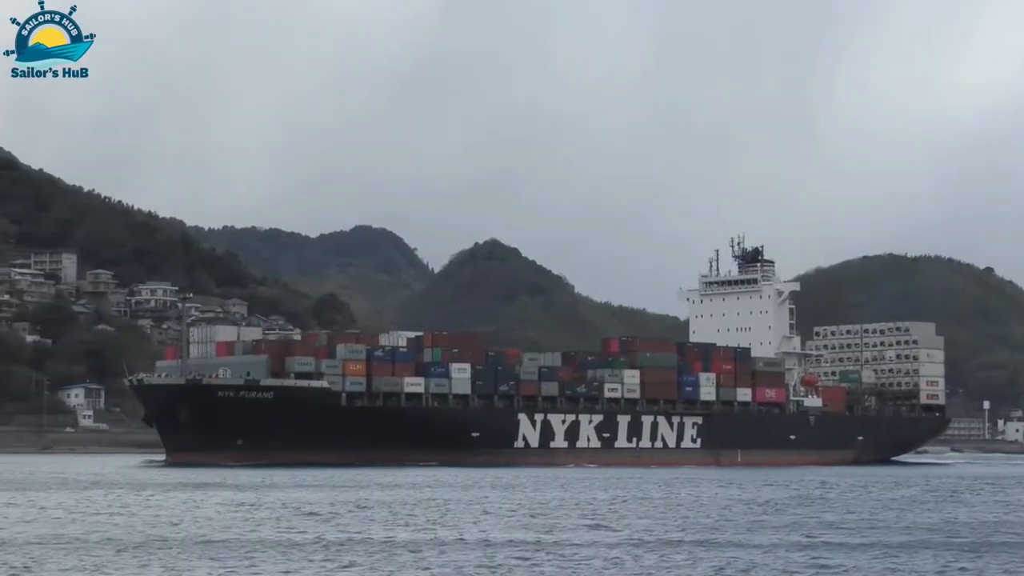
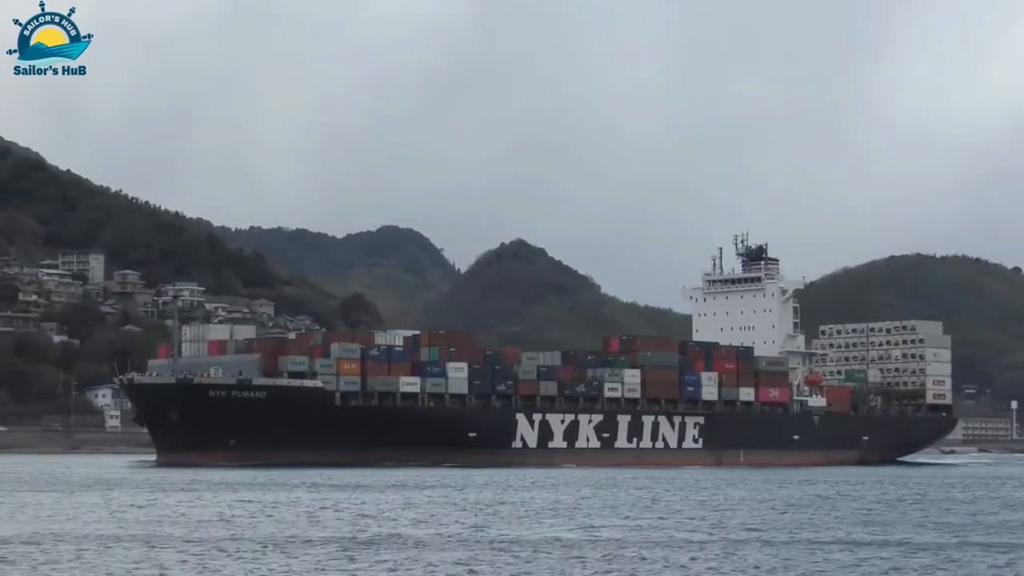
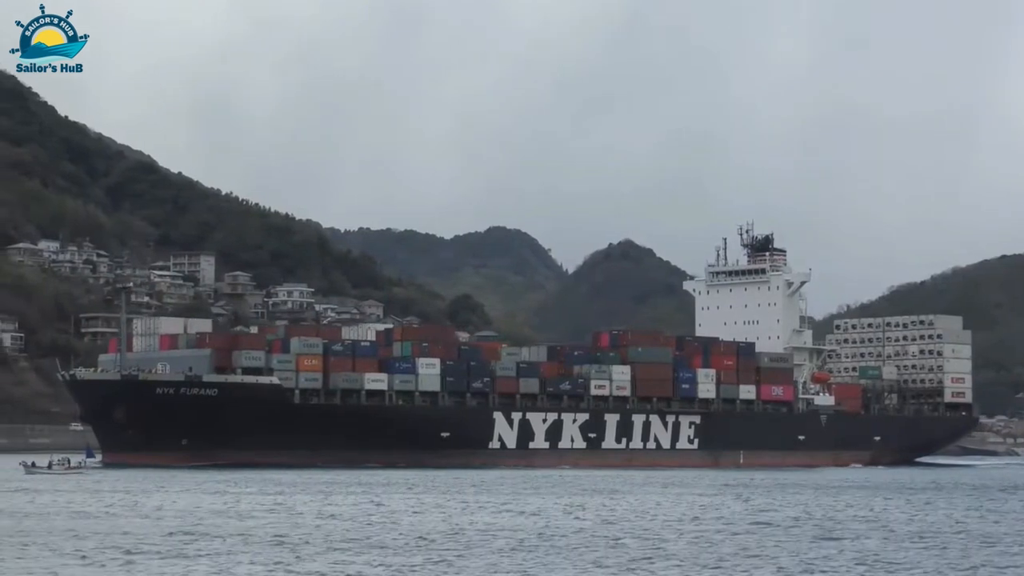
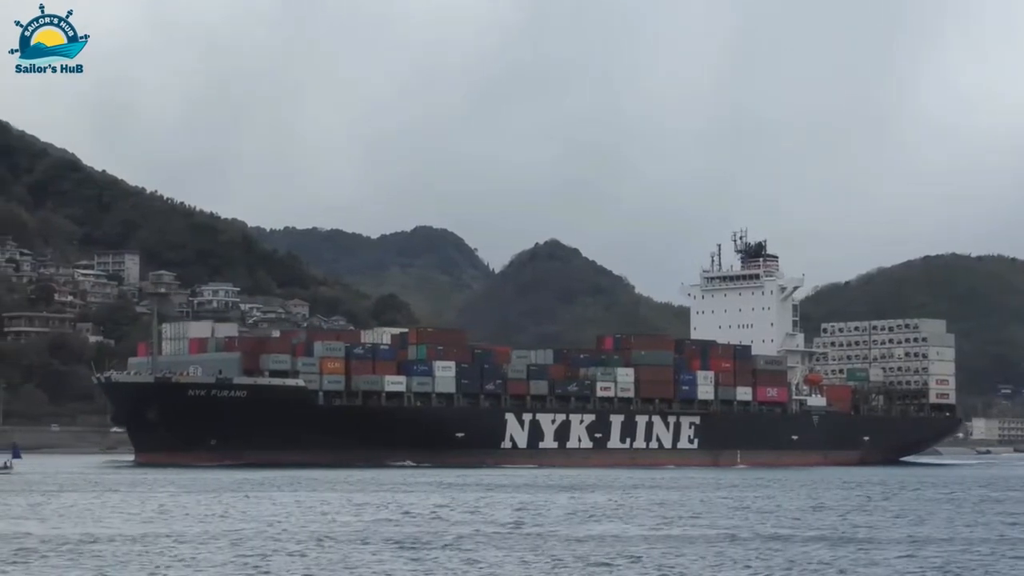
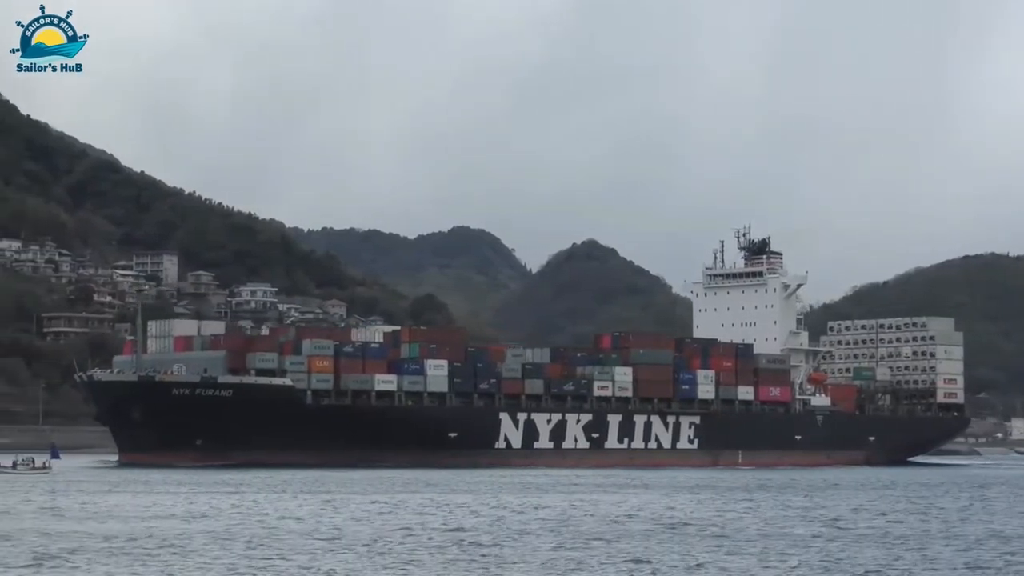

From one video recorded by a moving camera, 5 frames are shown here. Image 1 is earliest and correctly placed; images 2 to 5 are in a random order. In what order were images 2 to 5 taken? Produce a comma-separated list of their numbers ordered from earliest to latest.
2, 4, 5, 3
